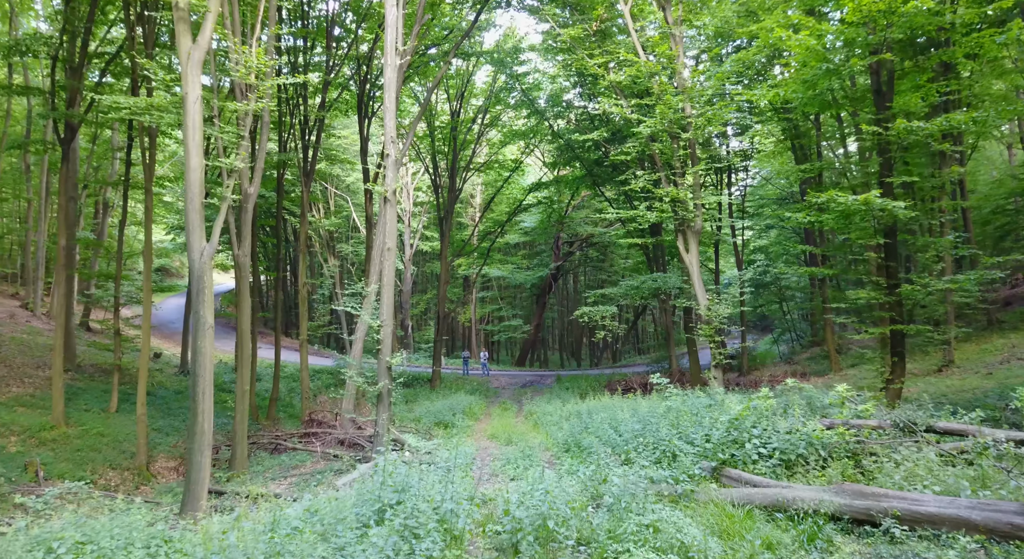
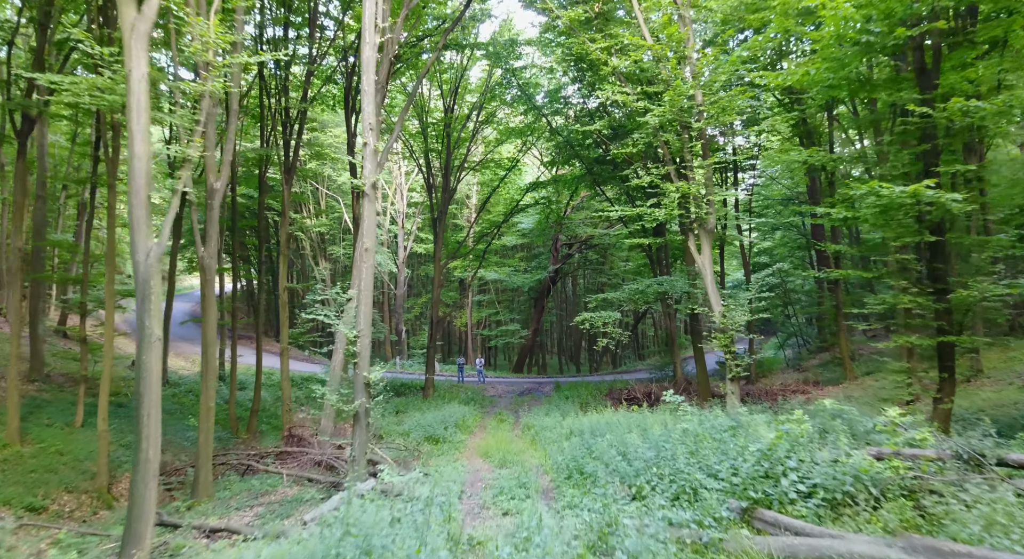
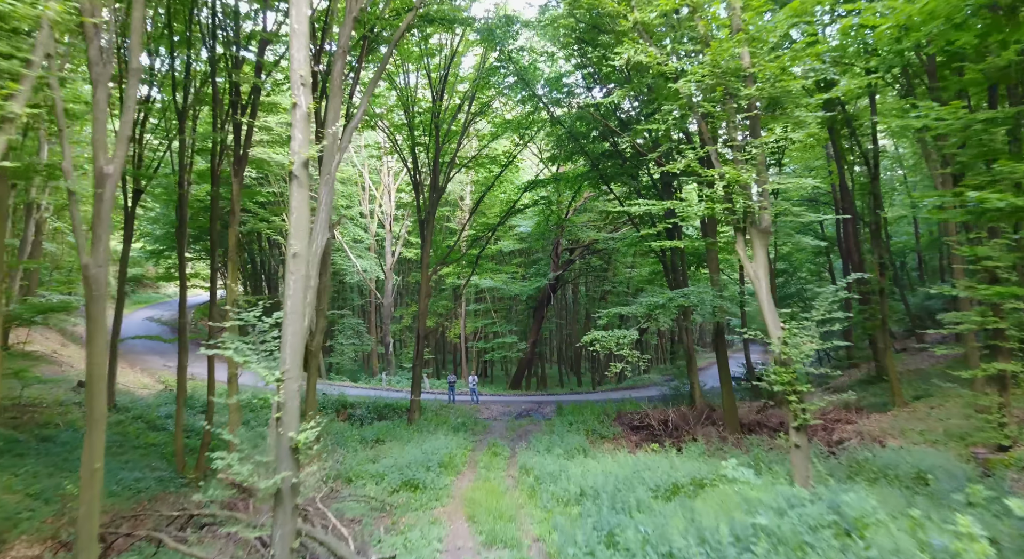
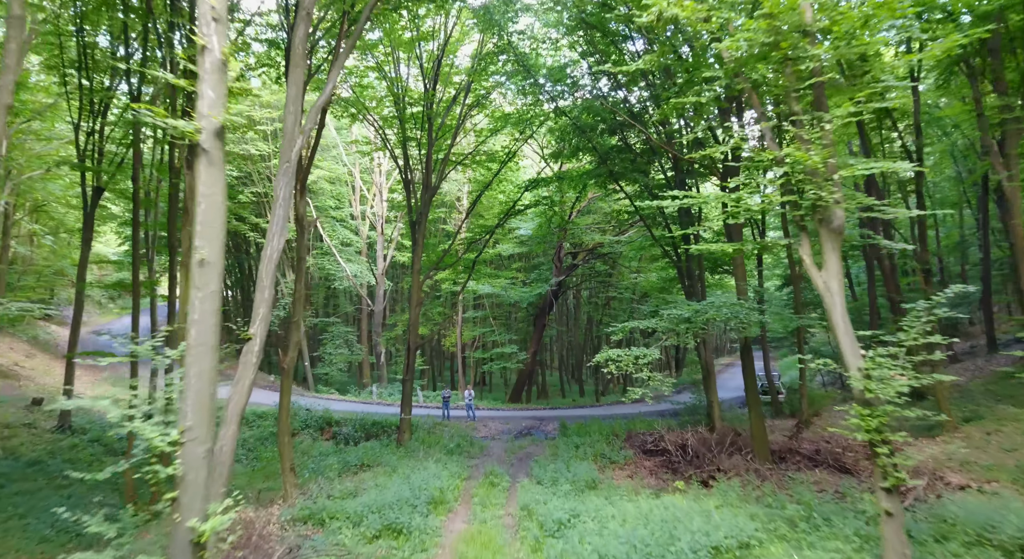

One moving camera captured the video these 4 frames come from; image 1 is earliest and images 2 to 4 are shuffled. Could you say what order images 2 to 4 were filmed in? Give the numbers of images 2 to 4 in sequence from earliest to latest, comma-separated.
2, 3, 4
